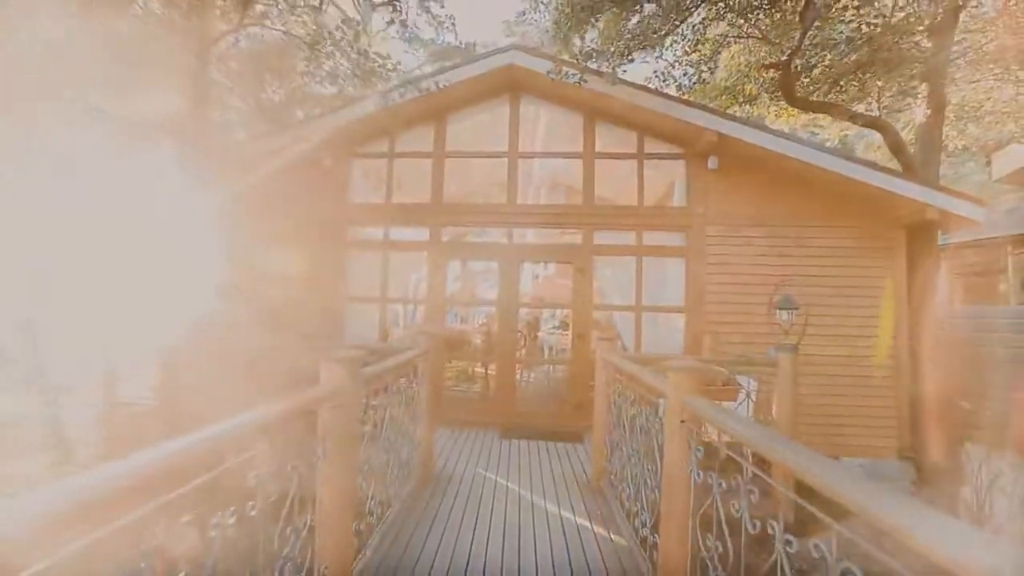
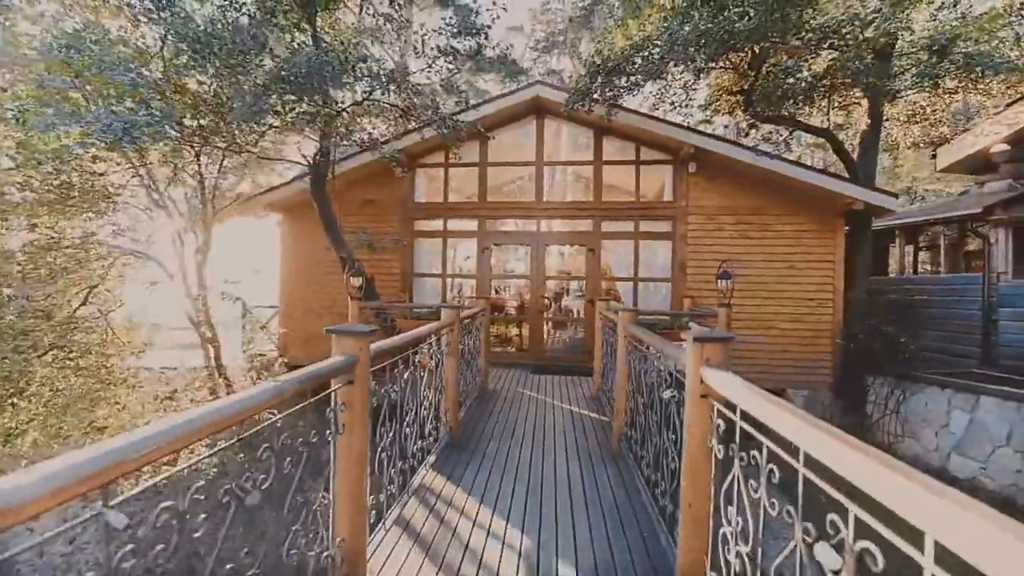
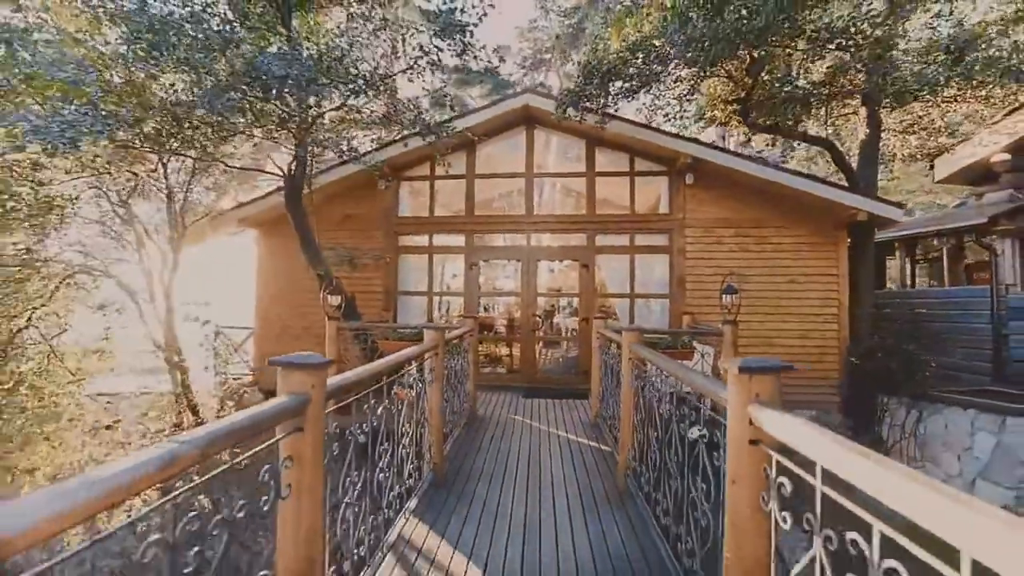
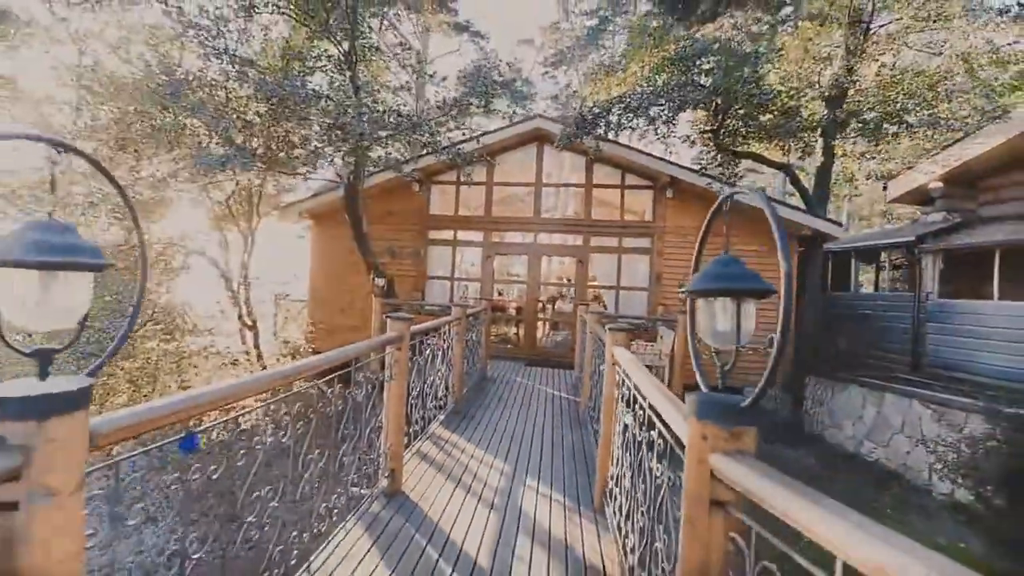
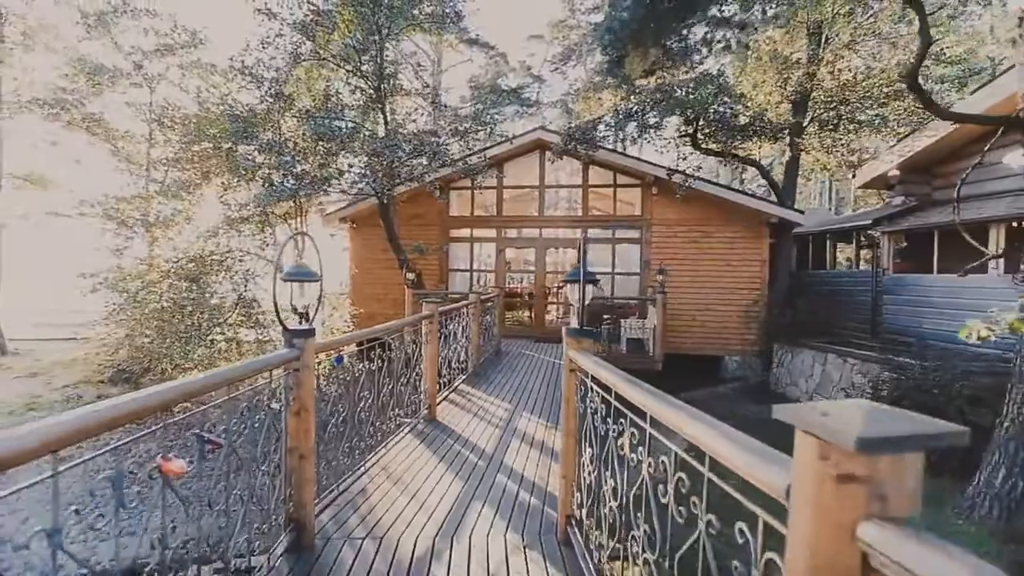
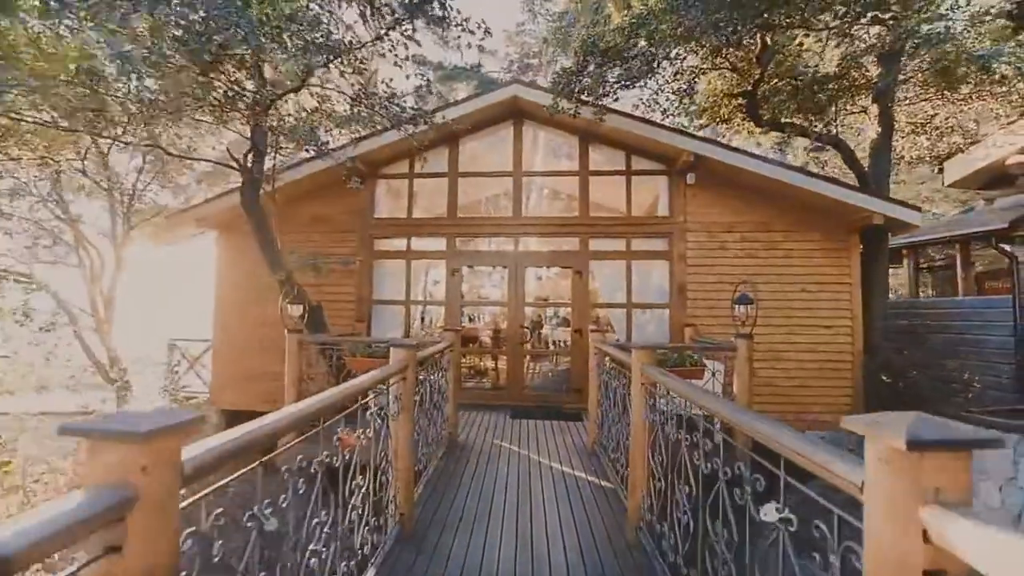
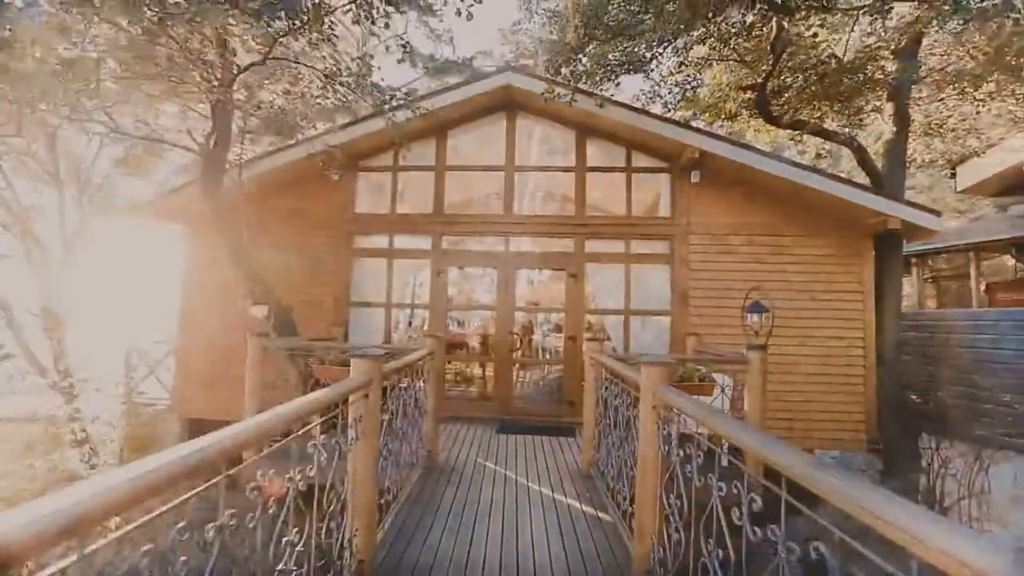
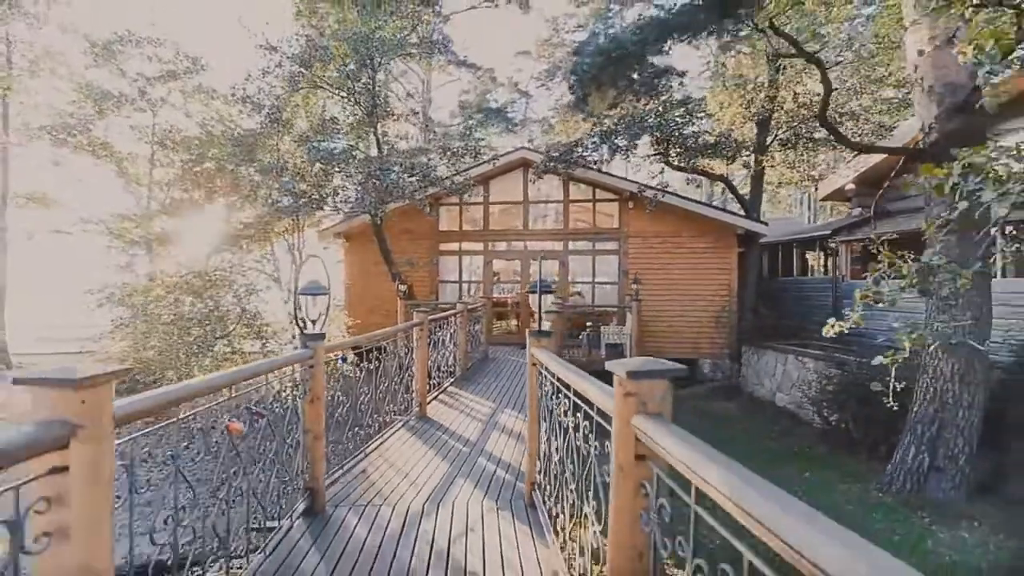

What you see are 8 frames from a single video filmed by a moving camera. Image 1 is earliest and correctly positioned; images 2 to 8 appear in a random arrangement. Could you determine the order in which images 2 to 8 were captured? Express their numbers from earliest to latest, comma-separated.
7, 6, 3, 2, 4, 5, 8
